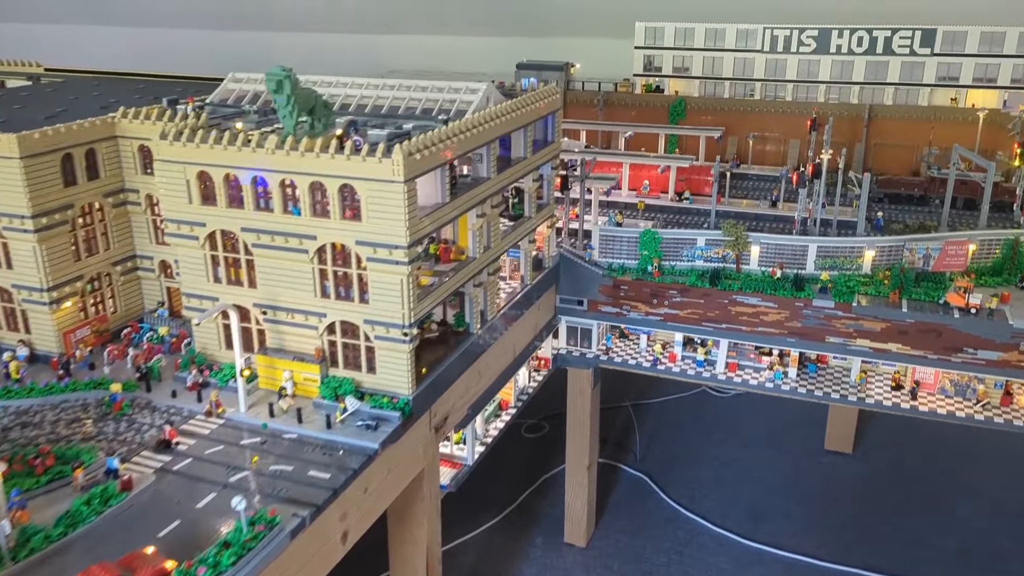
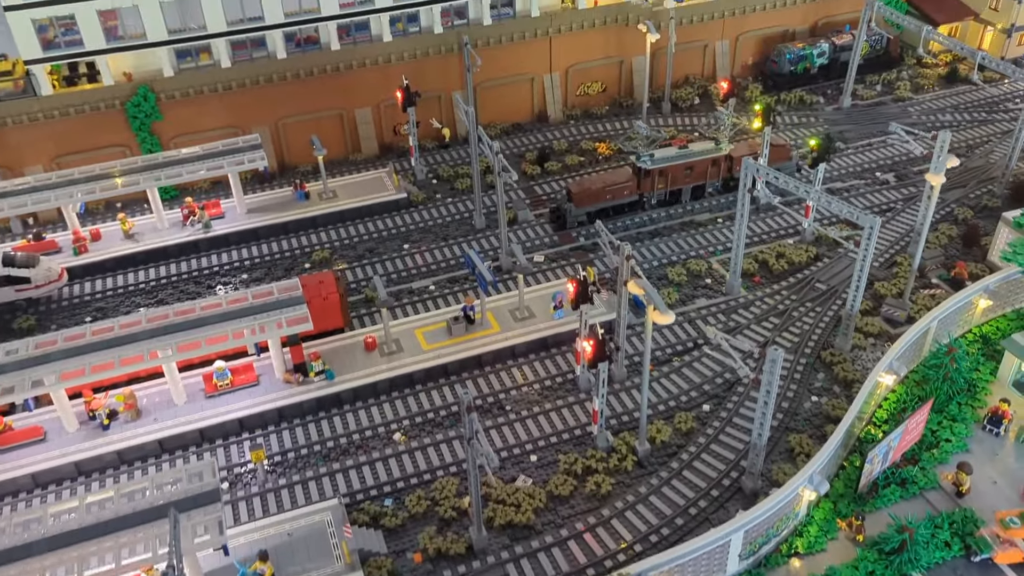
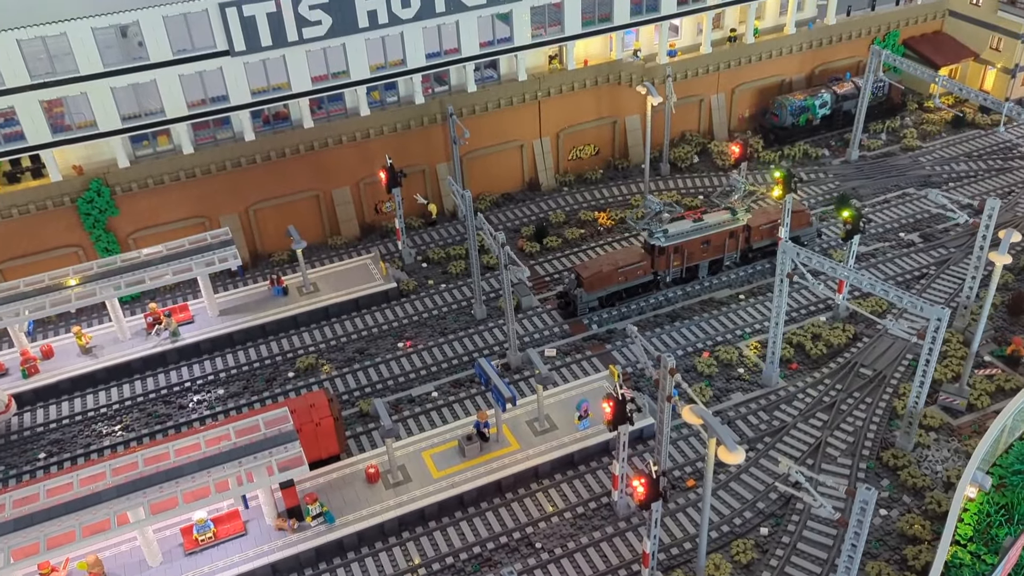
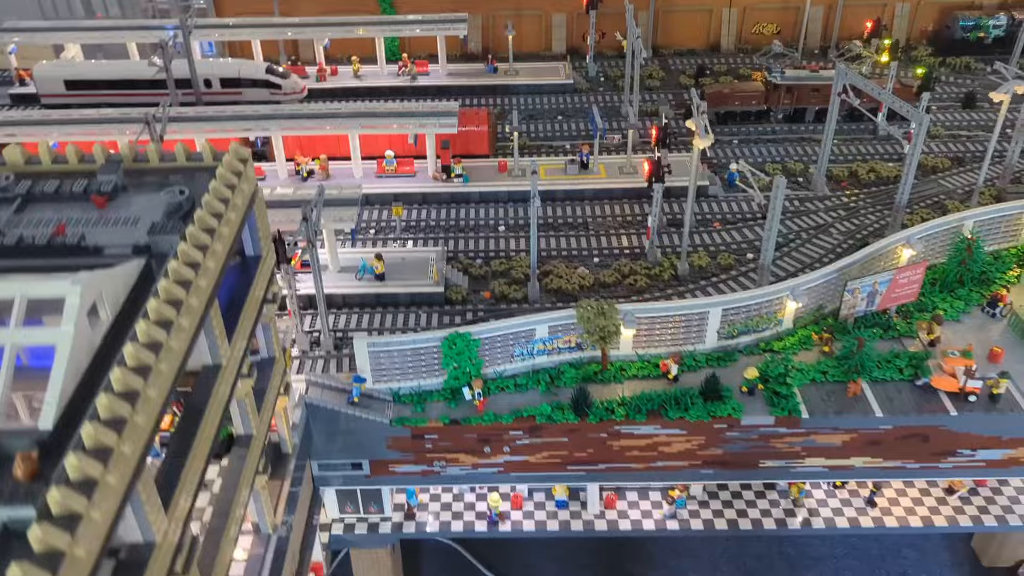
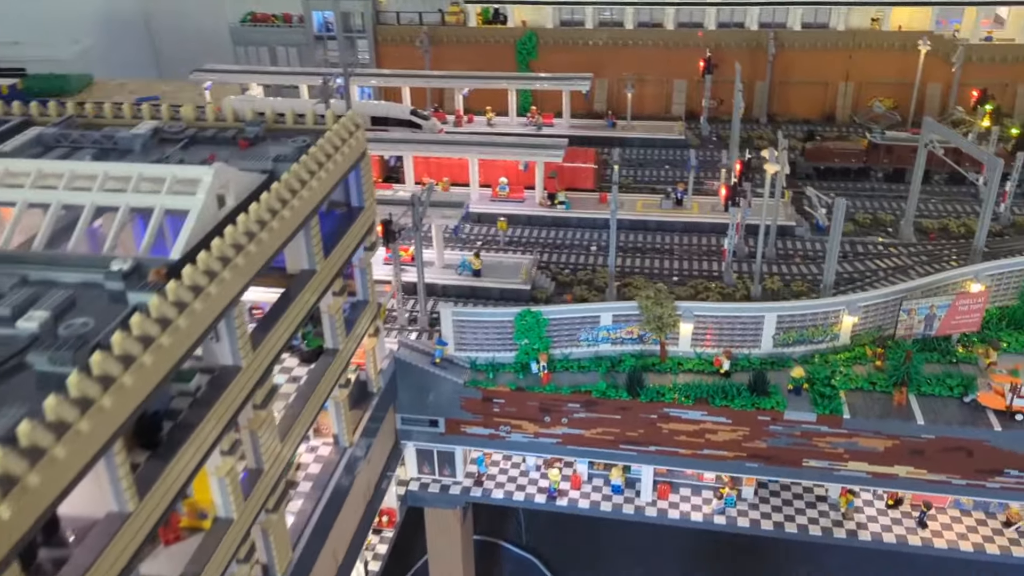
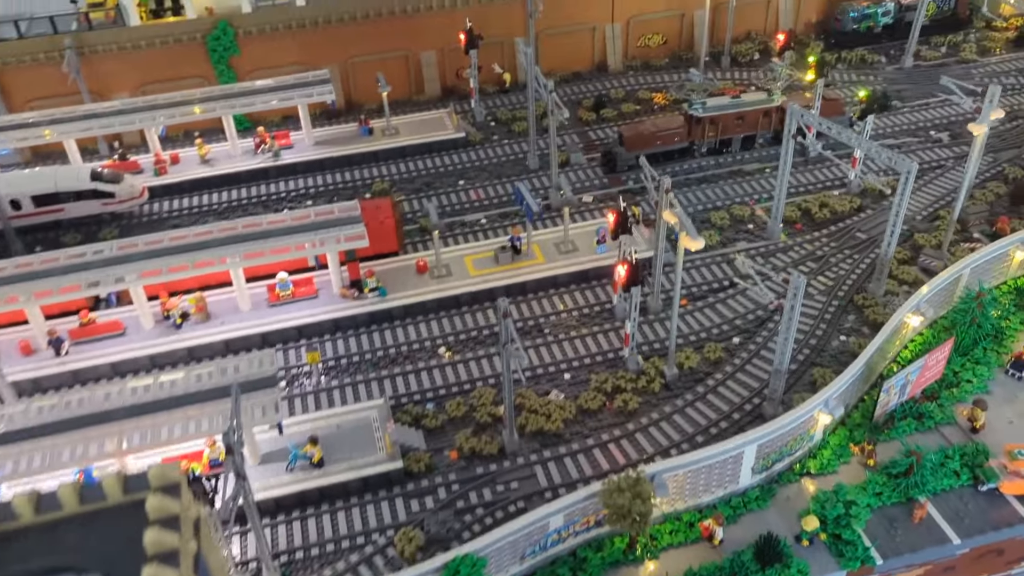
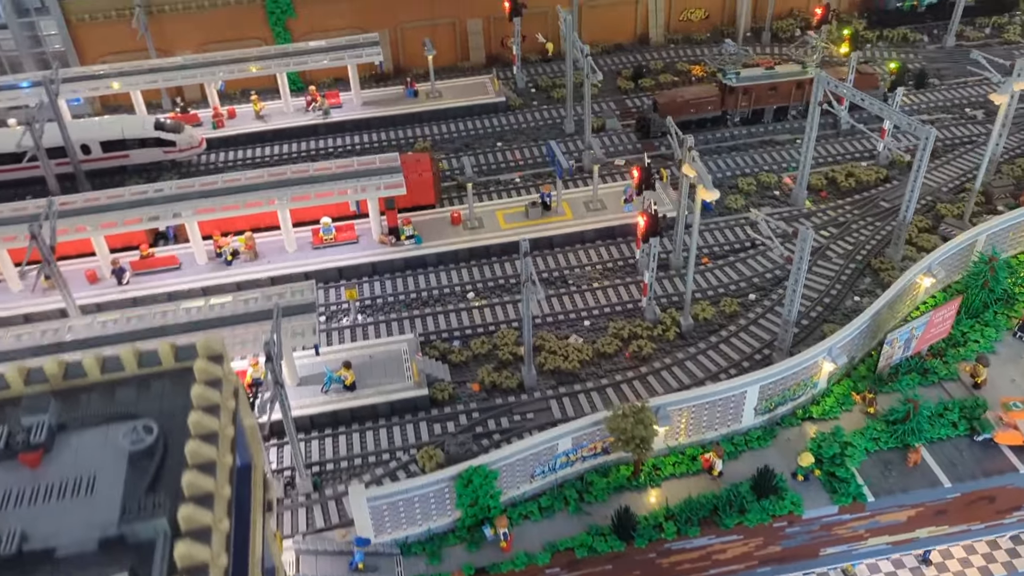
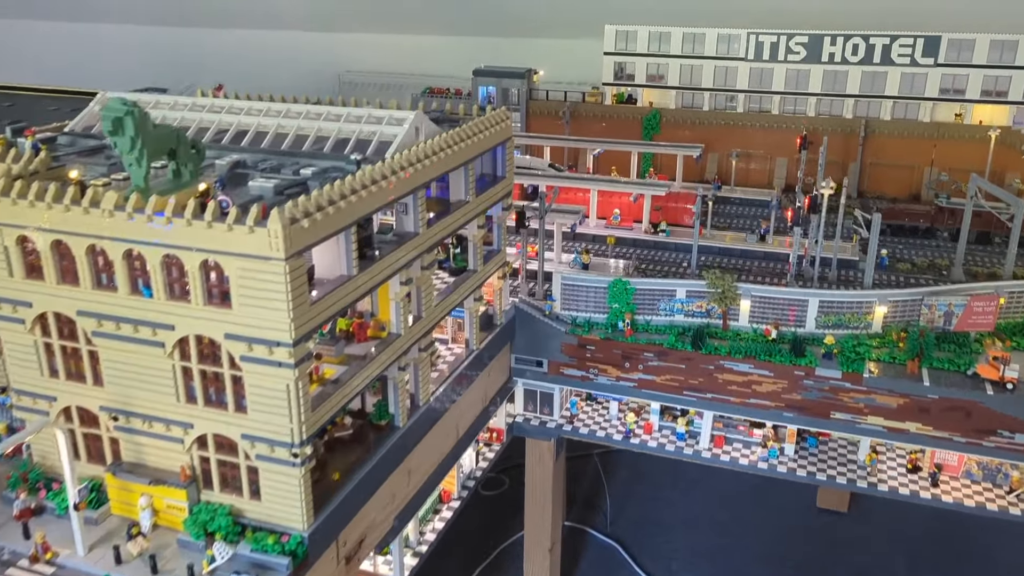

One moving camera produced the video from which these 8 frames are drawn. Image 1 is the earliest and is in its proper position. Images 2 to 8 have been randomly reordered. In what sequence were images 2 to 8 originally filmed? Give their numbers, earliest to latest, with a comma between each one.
8, 5, 4, 7, 6, 2, 3
